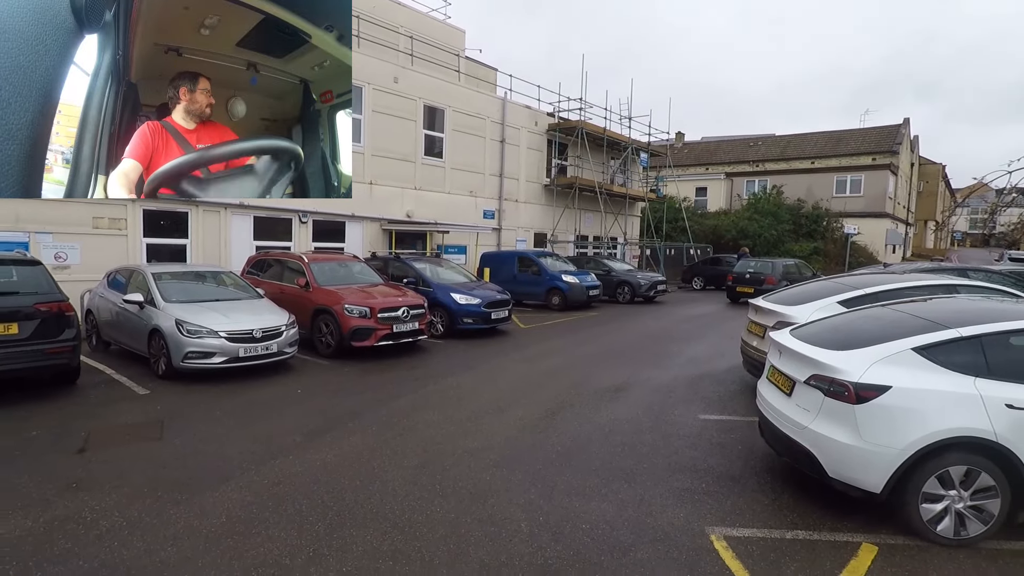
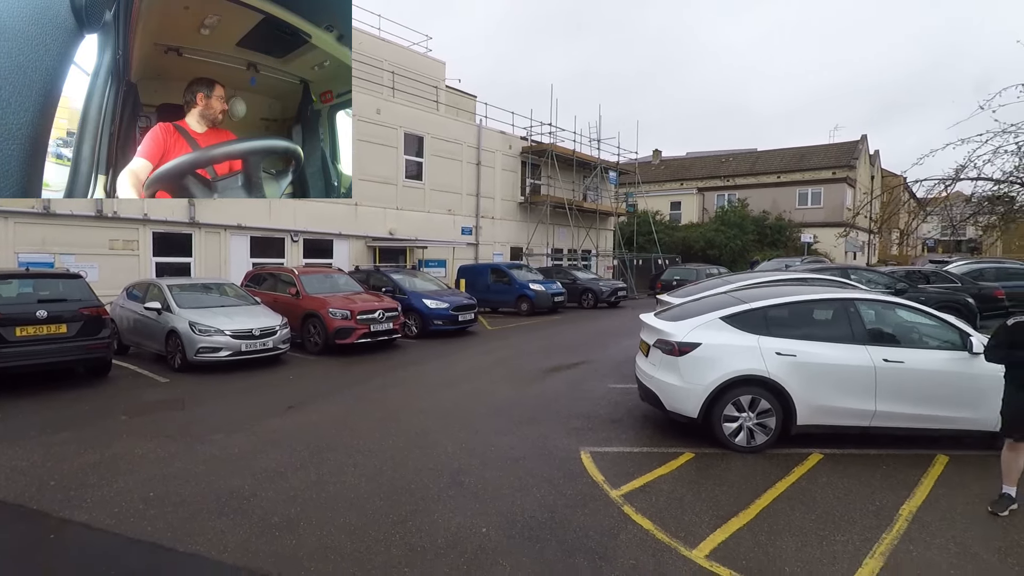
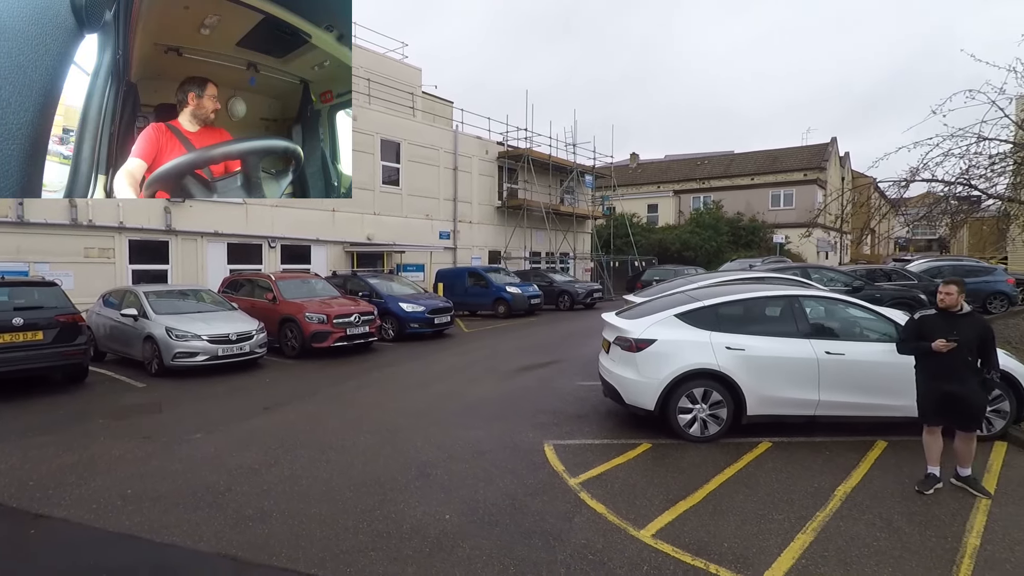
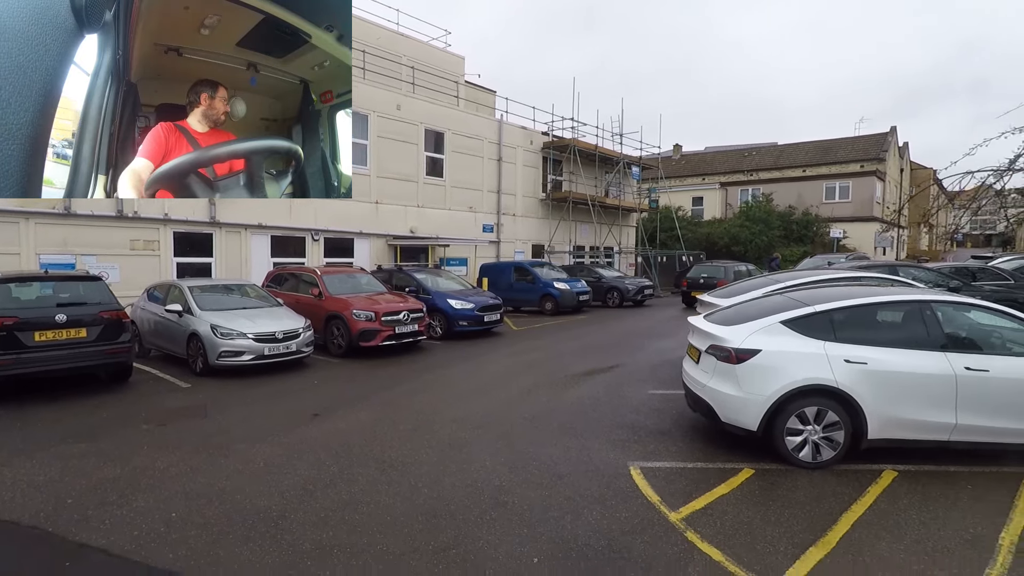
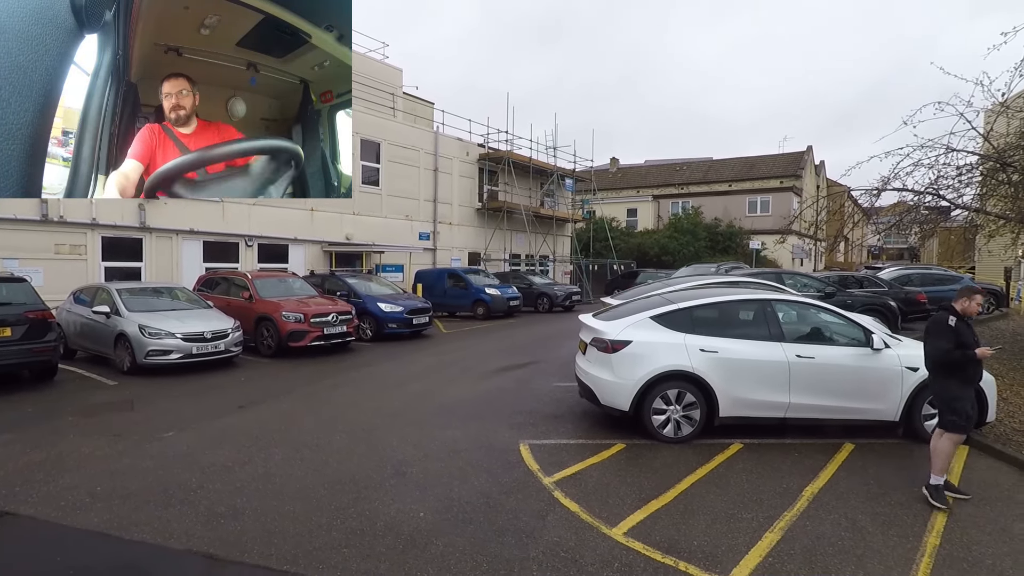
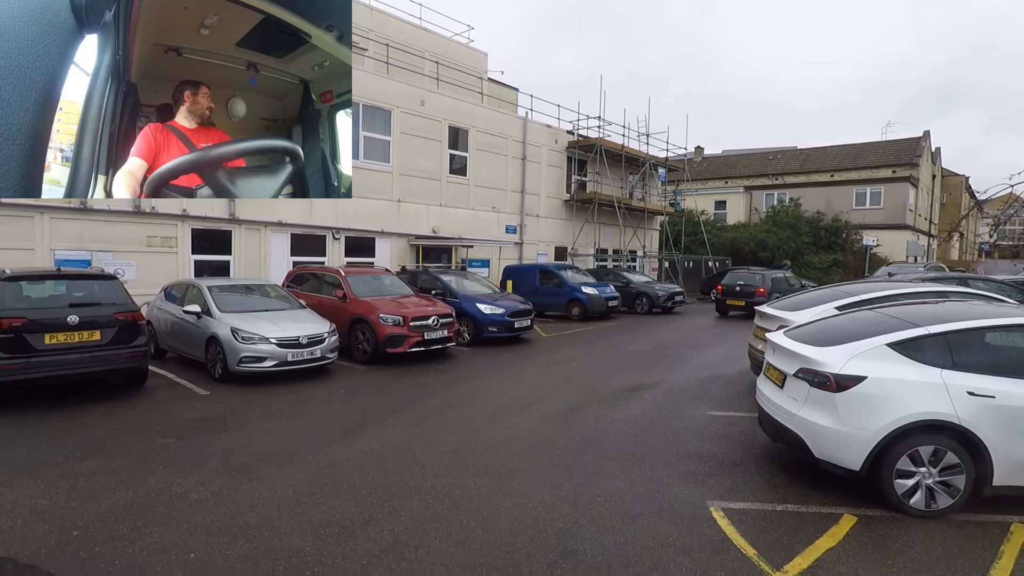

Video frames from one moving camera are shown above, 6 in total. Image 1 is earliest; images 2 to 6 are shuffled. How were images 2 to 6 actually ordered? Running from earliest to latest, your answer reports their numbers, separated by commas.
6, 4, 2, 3, 5
